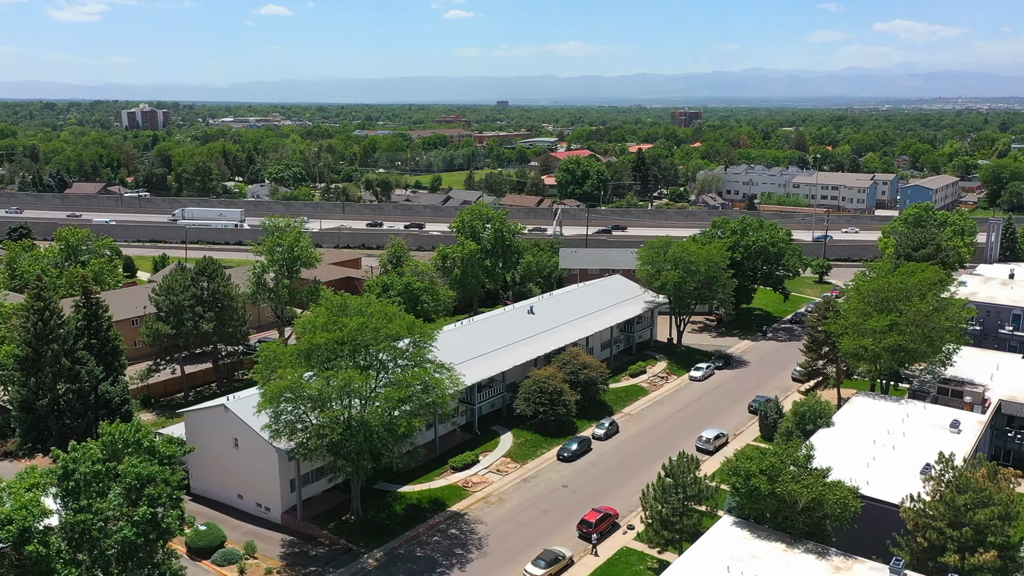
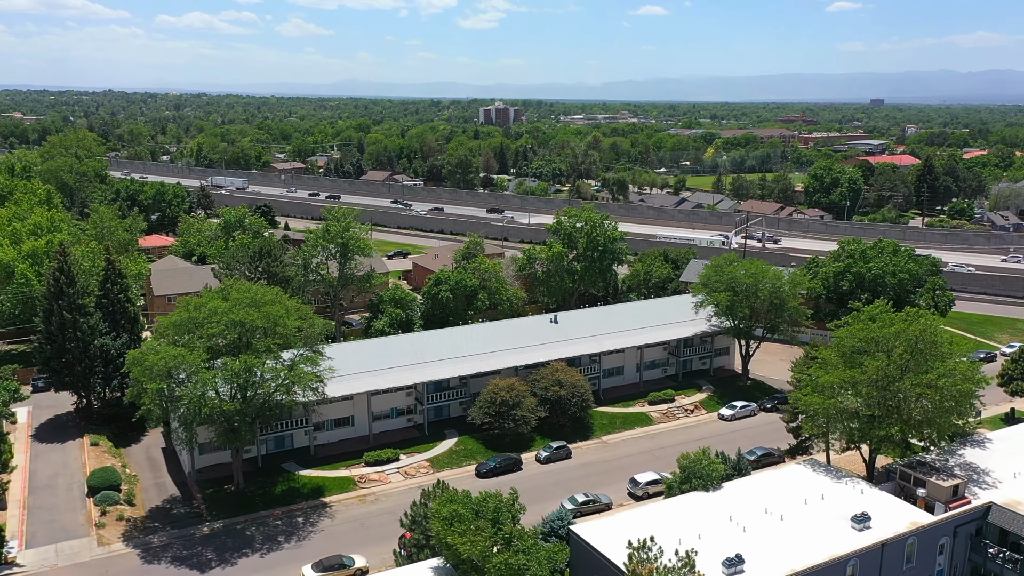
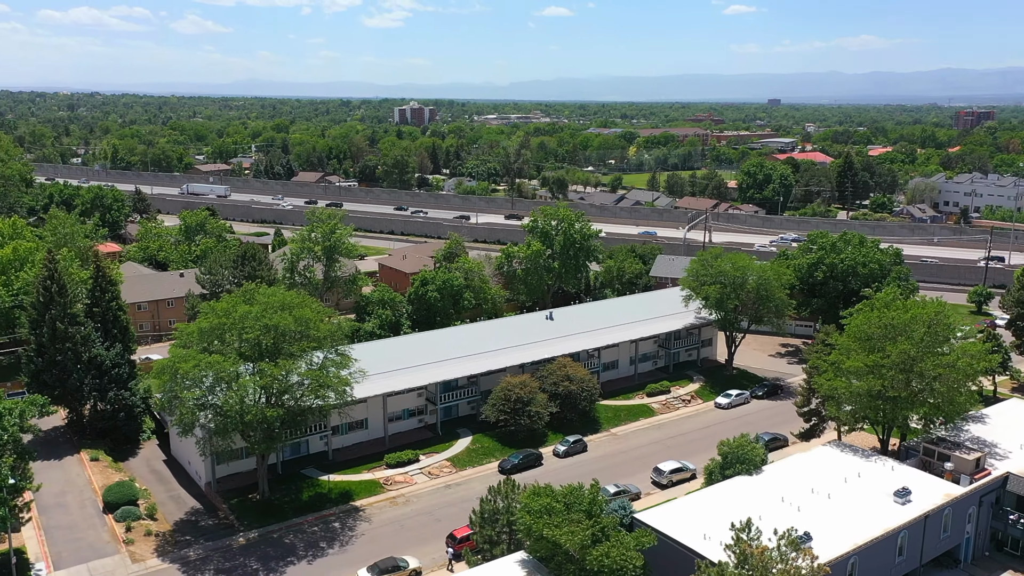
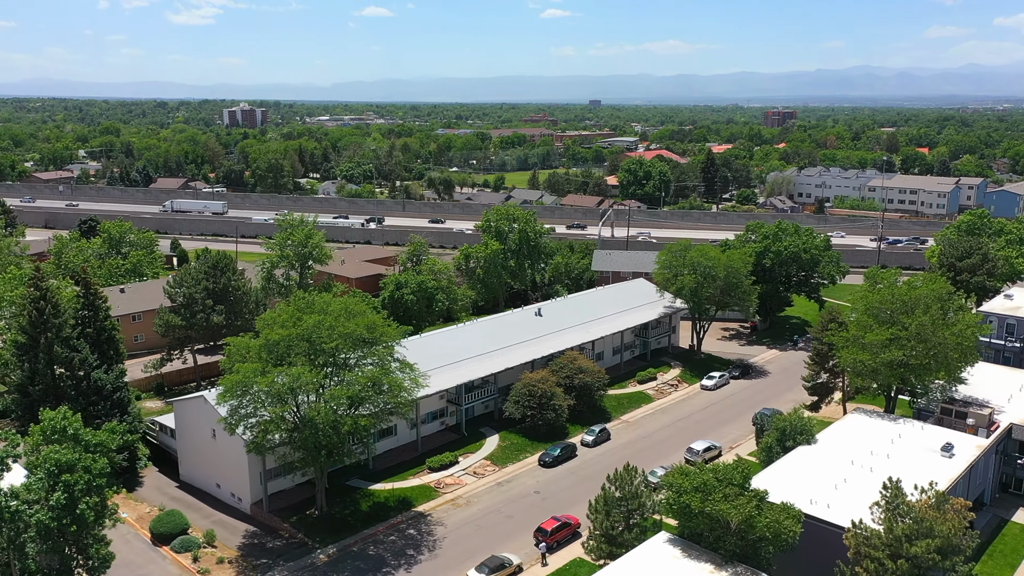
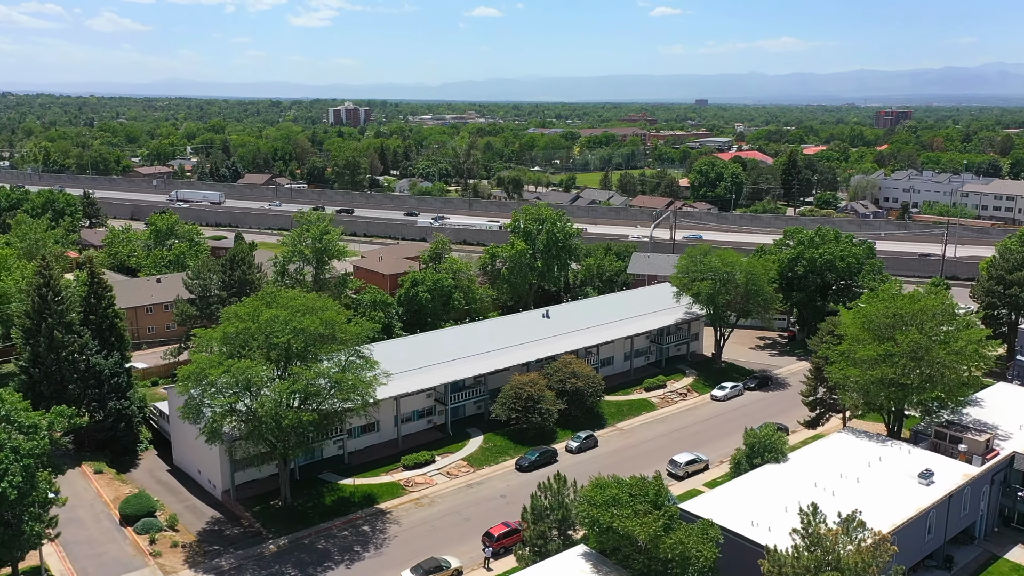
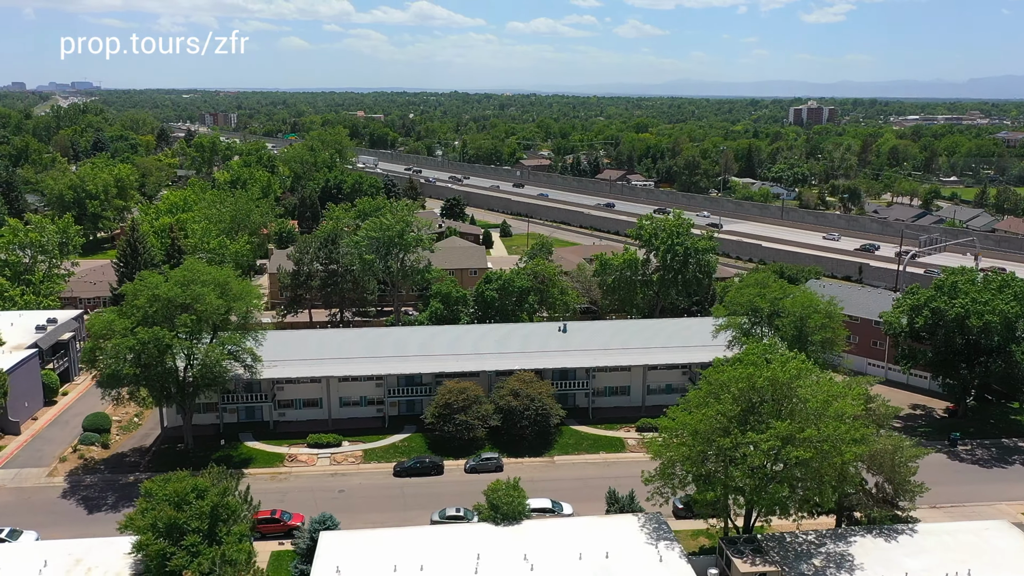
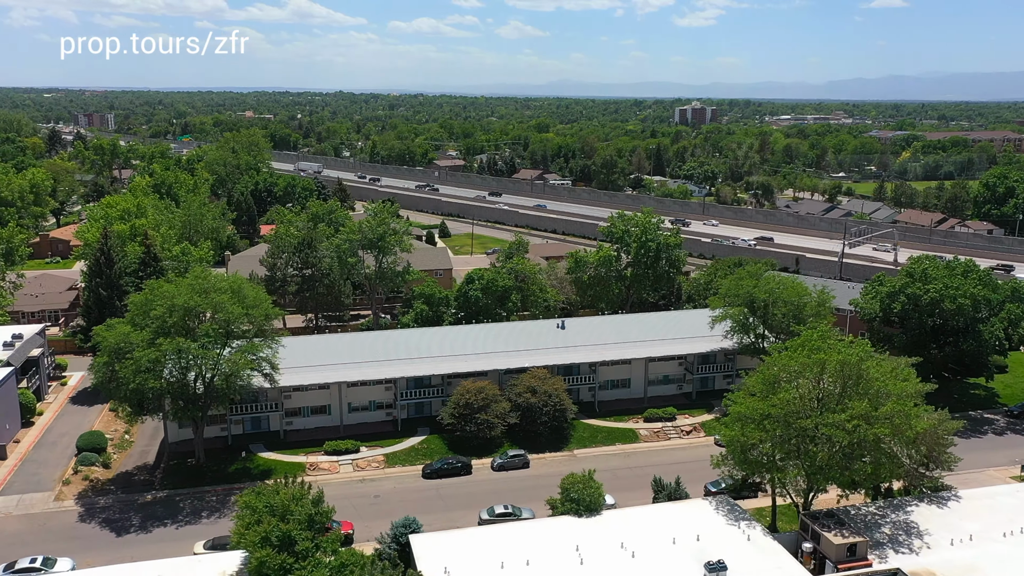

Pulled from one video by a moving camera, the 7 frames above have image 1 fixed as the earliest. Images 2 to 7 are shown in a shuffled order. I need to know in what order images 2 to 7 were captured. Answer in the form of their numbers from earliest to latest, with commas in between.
4, 5, 3, 2, 7, 6
